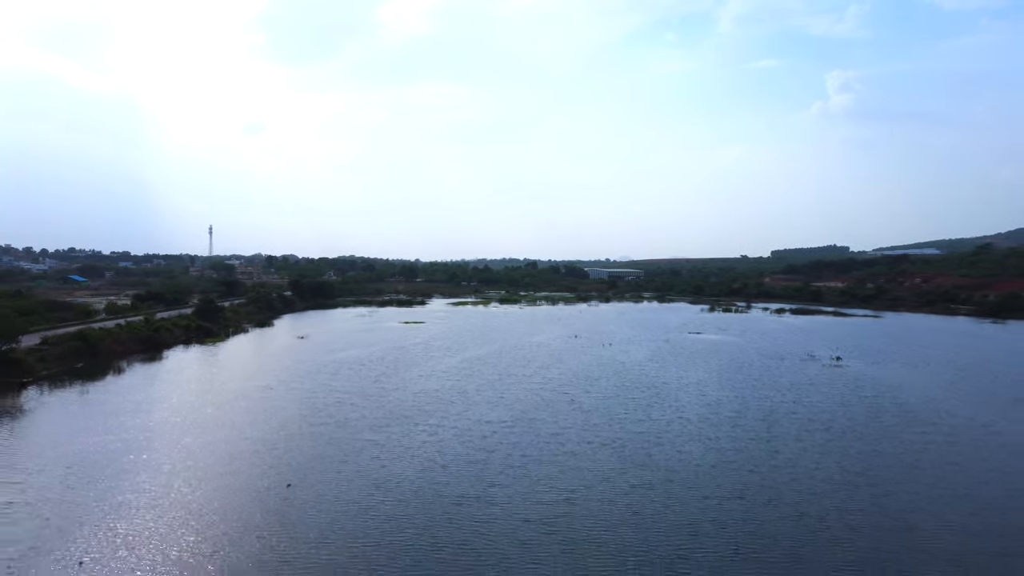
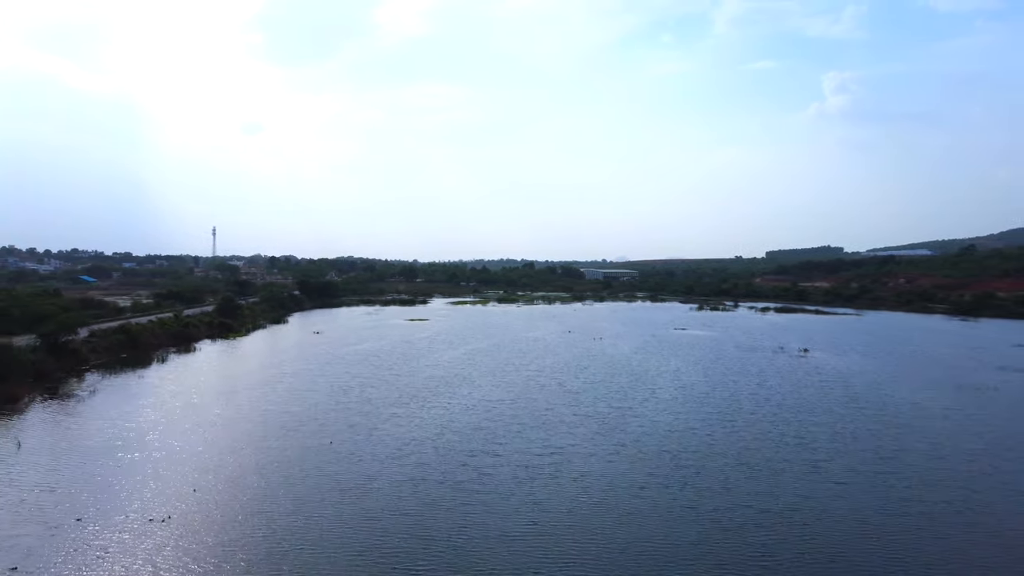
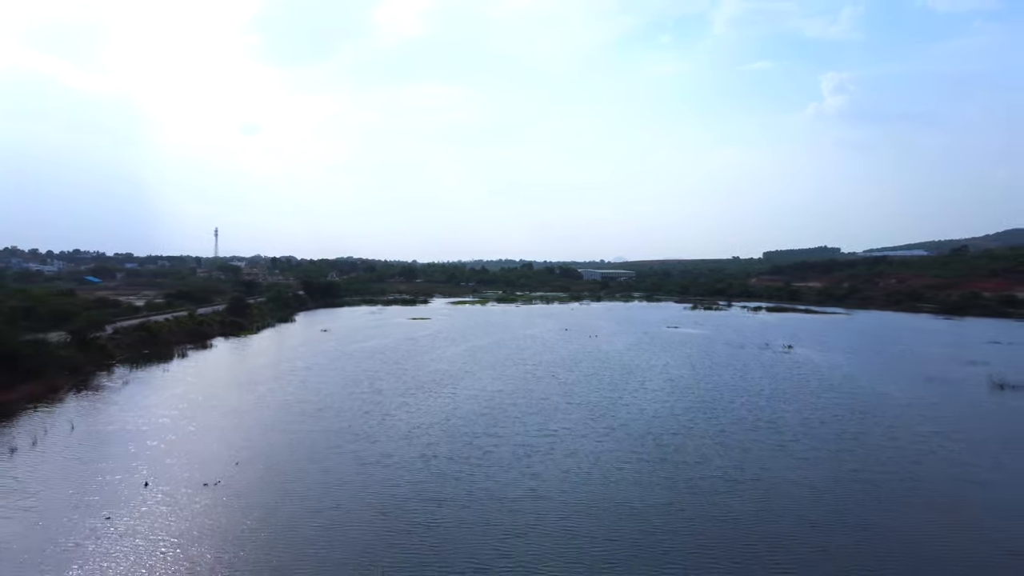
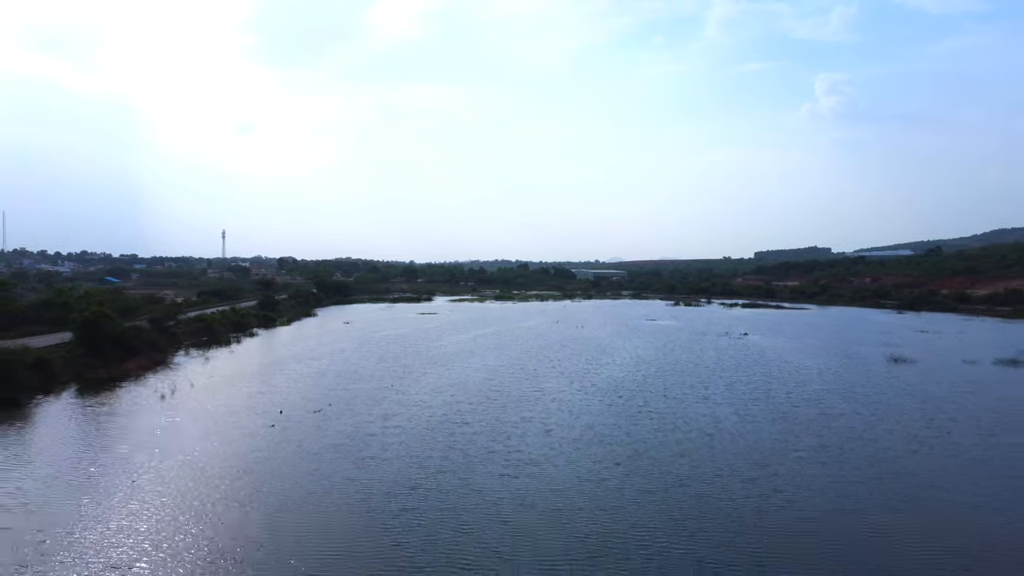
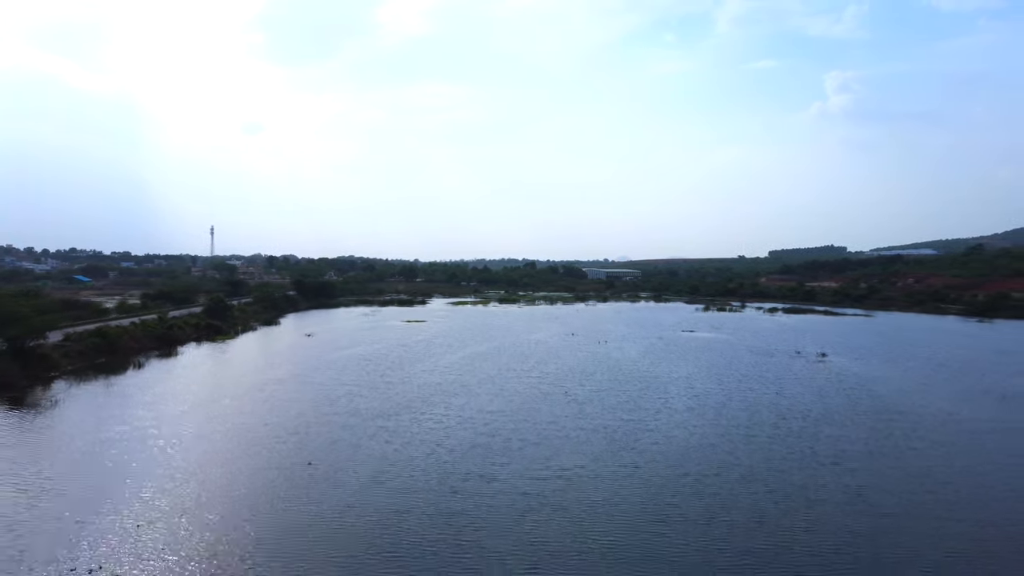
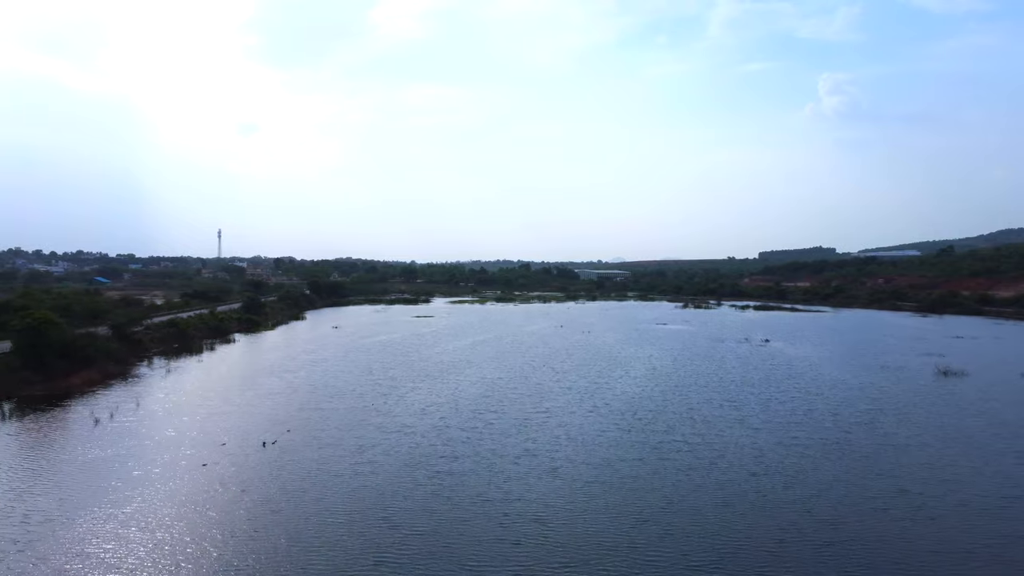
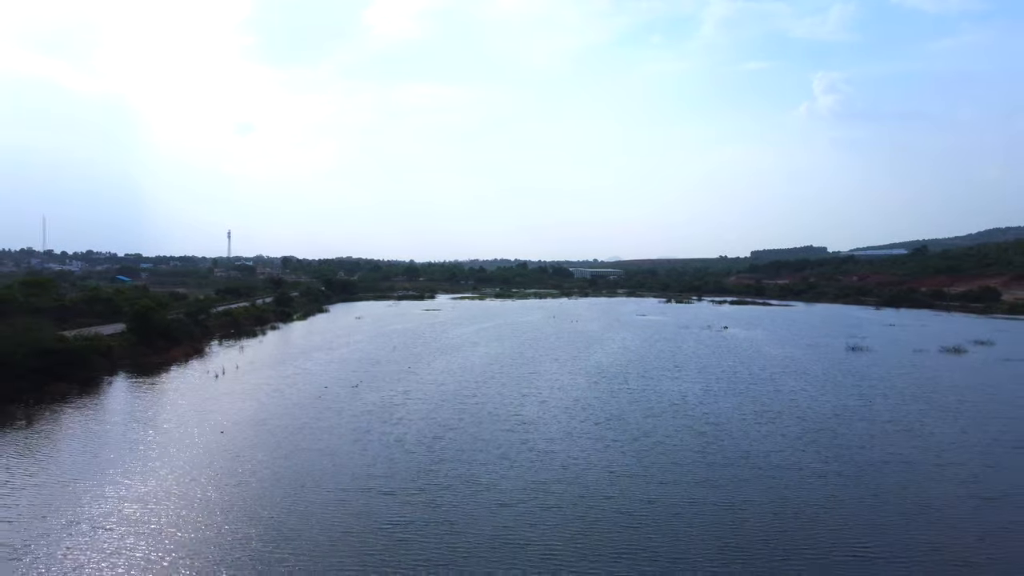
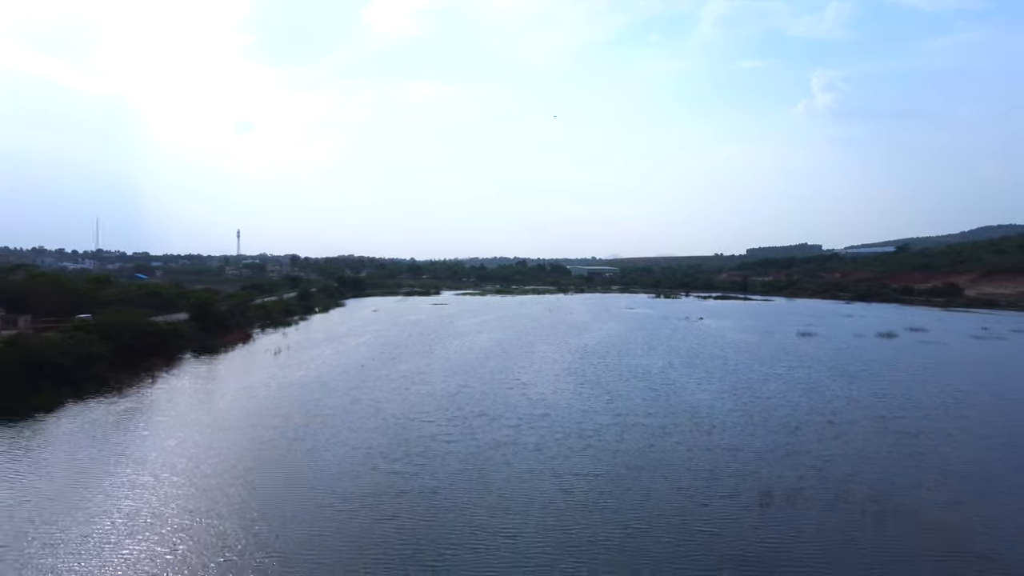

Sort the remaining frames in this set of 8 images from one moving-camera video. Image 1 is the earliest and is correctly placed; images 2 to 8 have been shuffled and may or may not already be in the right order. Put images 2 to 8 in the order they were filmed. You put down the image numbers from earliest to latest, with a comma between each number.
5, 2, 3, 6, 4, 7, 8
